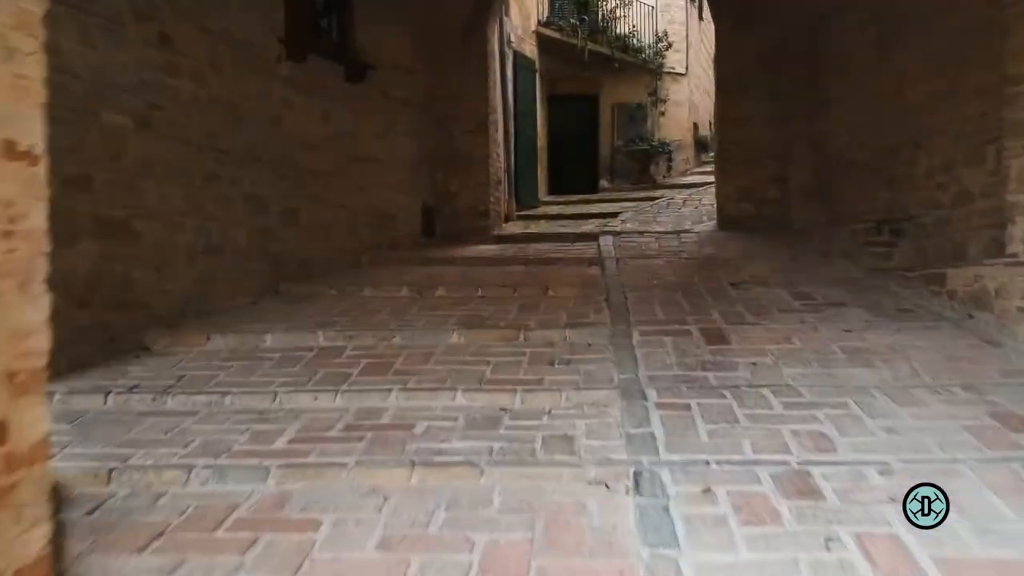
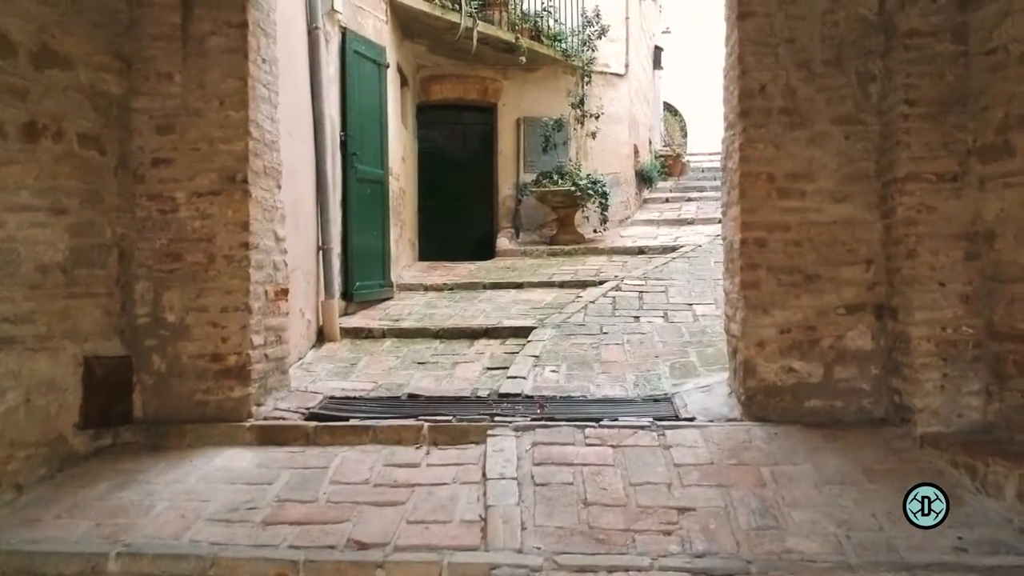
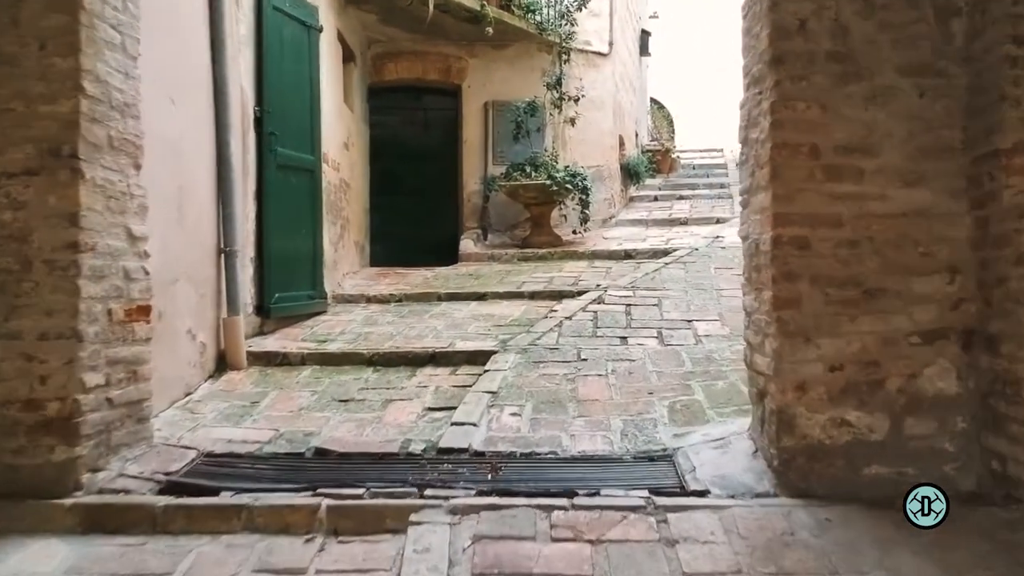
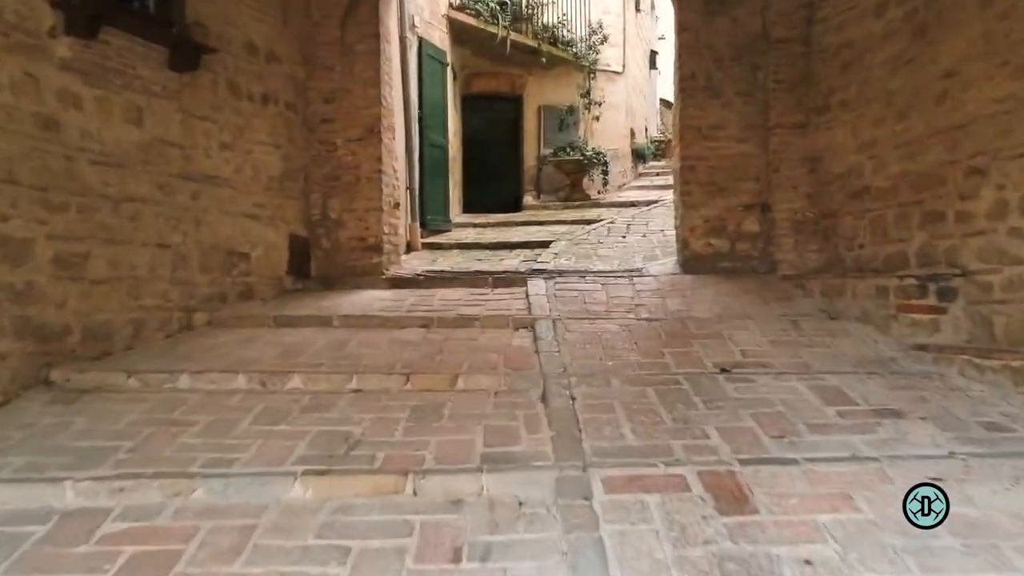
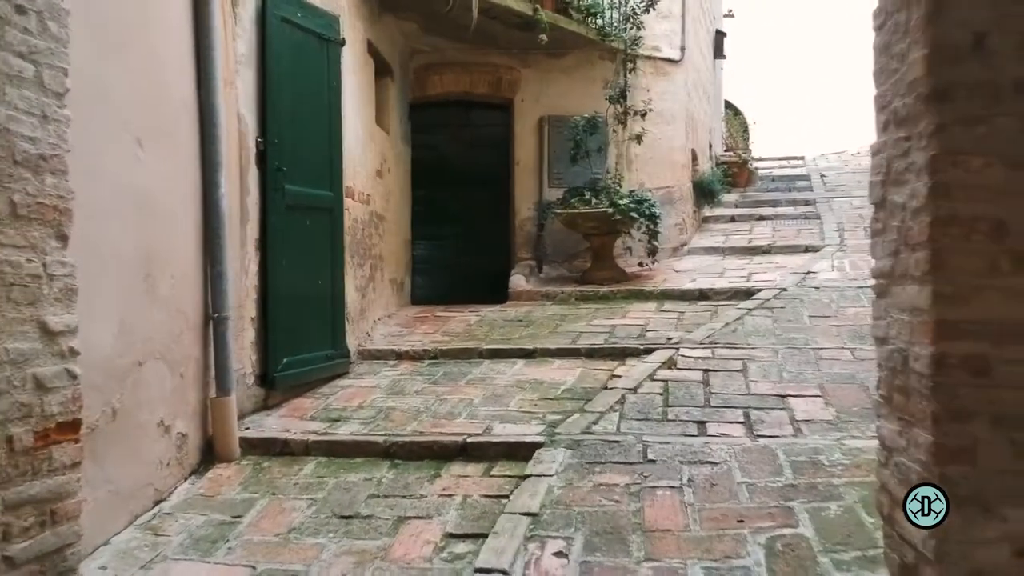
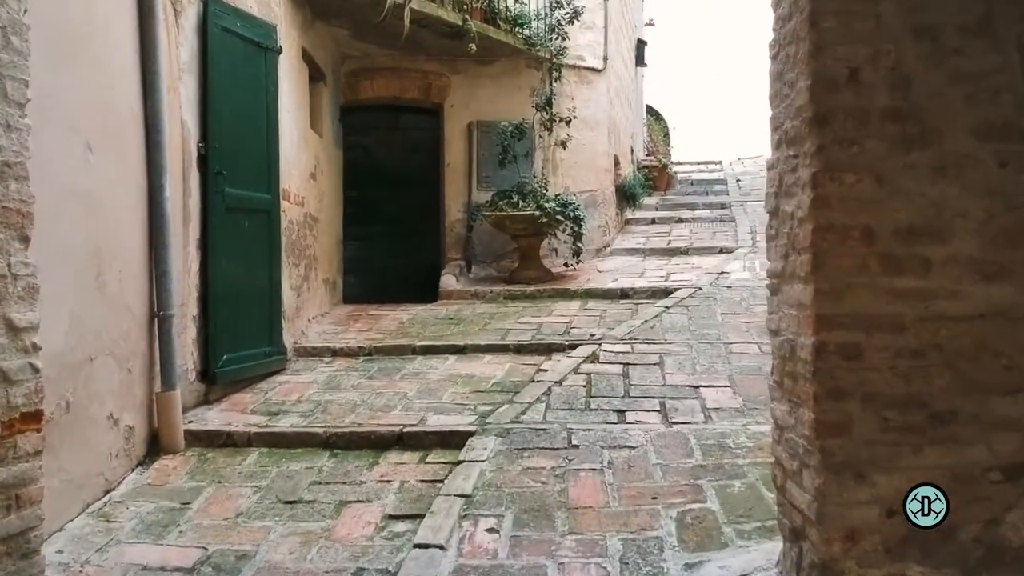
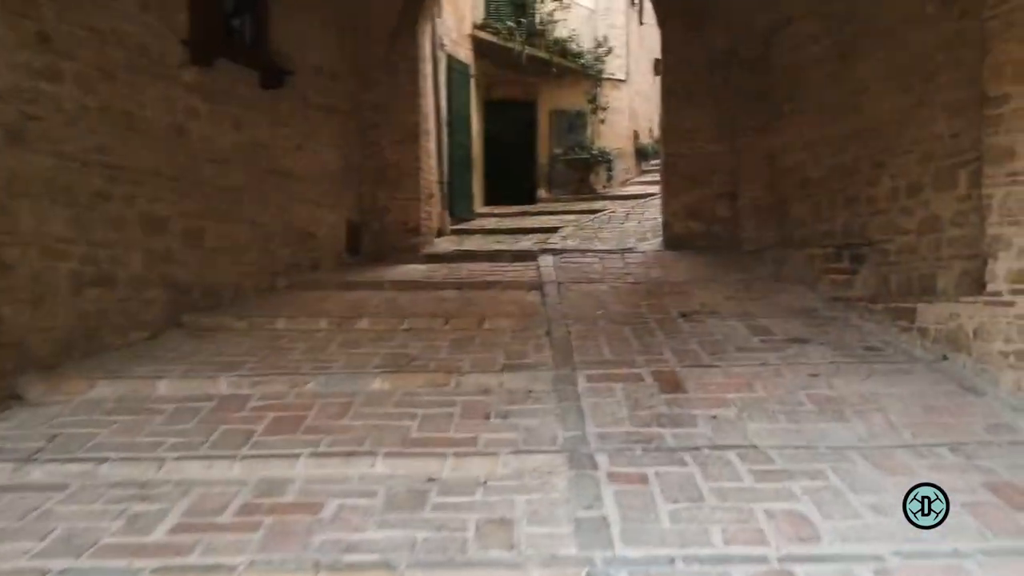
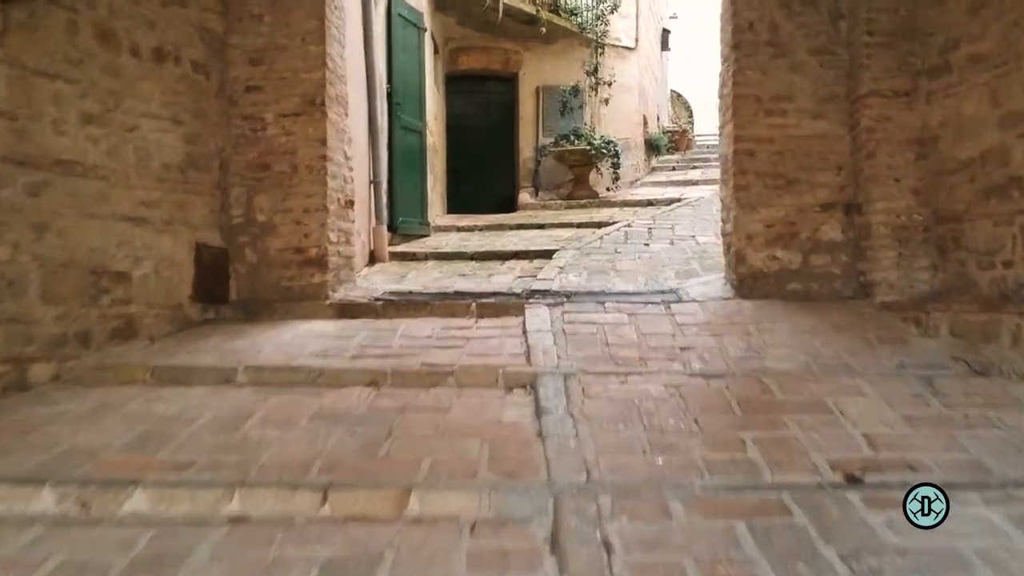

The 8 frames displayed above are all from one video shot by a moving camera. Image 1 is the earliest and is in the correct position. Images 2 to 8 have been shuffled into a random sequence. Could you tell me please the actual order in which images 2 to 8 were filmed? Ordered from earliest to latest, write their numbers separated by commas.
7, 4, 8, 2, 3, 6, 5
